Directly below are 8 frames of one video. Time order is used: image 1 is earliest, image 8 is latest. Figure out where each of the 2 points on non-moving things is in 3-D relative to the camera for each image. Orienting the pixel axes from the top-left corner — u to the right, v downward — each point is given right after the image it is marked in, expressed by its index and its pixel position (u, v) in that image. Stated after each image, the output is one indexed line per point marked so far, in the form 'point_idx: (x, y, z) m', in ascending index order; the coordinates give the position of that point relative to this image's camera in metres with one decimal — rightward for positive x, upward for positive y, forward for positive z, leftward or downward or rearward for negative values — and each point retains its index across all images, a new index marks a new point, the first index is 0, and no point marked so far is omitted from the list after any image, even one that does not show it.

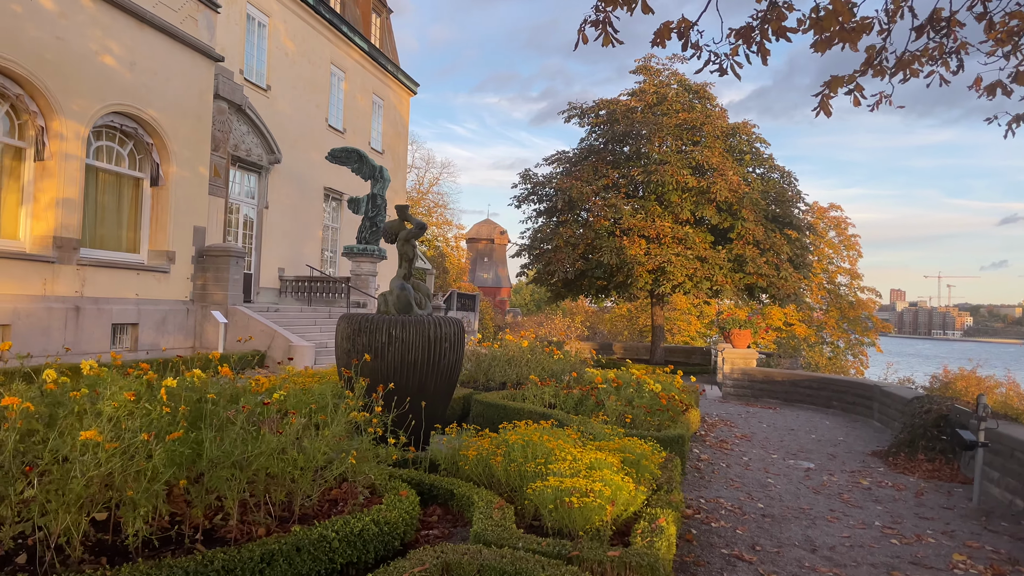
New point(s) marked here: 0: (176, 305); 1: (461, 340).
0: (-4.6, -0.2, +11.3) m
1: (-0.3, -0.3, +5.2) m
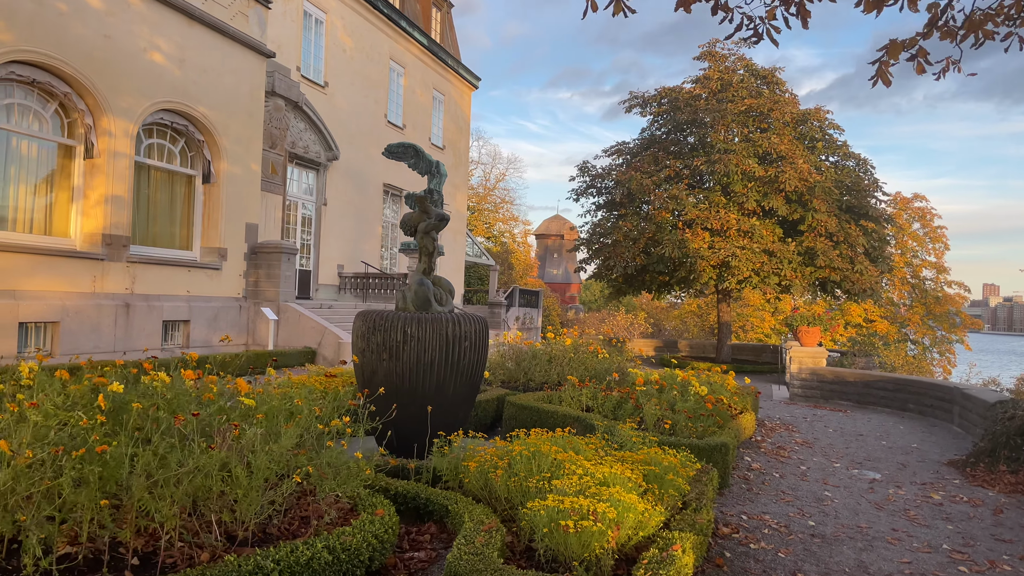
0: (-3.9, -0.2, +11.3) m
1: (-0.2, -0.3, +4.9) m
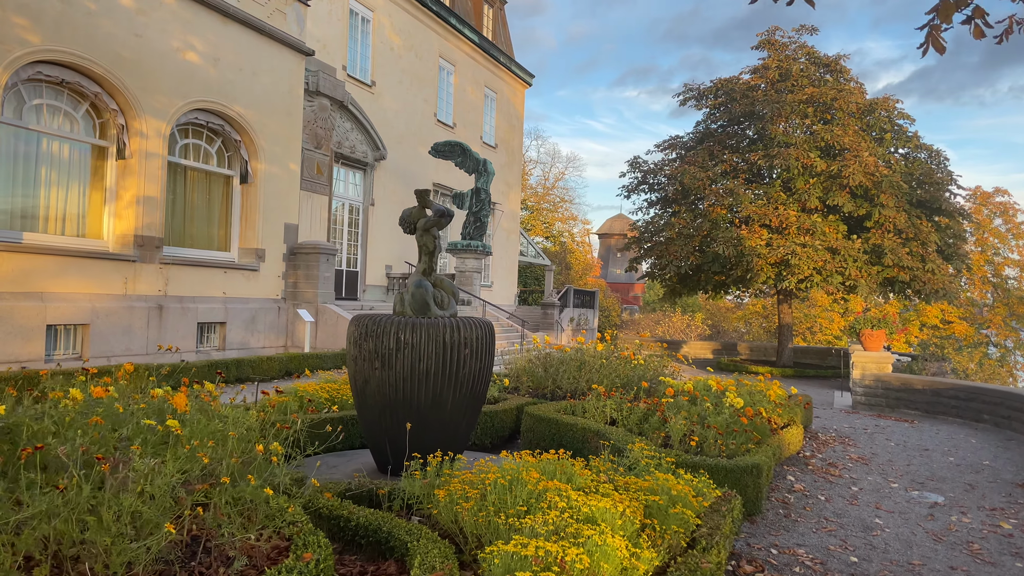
0: (-3.3, -0.2, +11.2) m
1: (-0.1, -0.3, +4.4) m
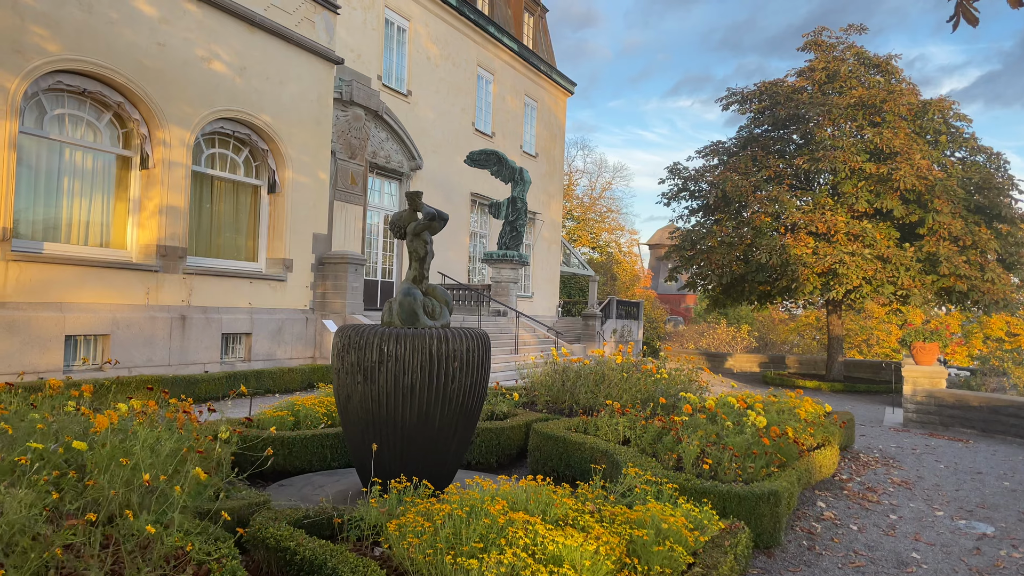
0: (-2.9, -0.4, +11.1) m
1: (-0.2, -0.4, +4.1) m
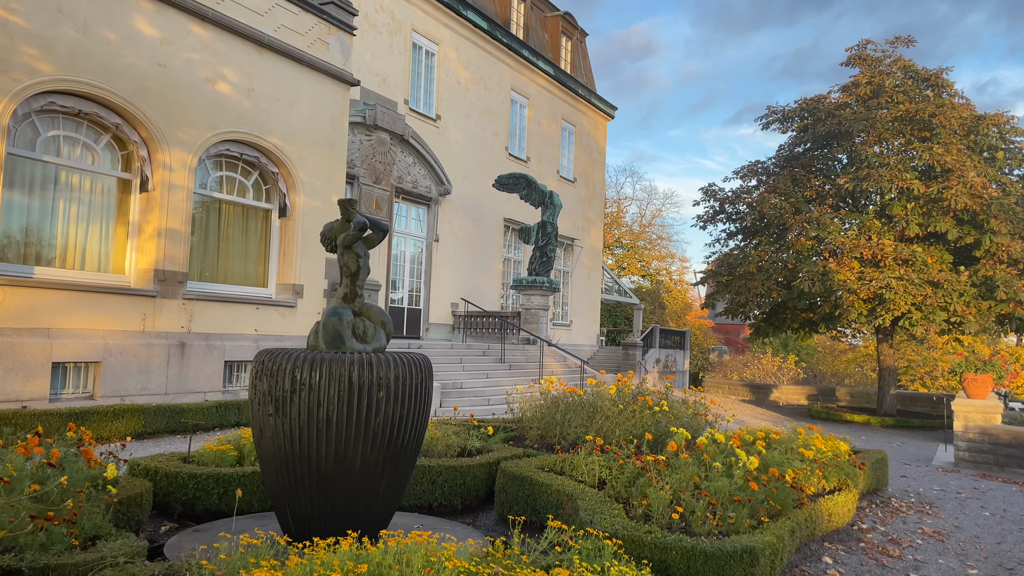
0: (-2.7, -0.7, +10.7) m
1: (-0.4, -0.4, +3.6) m
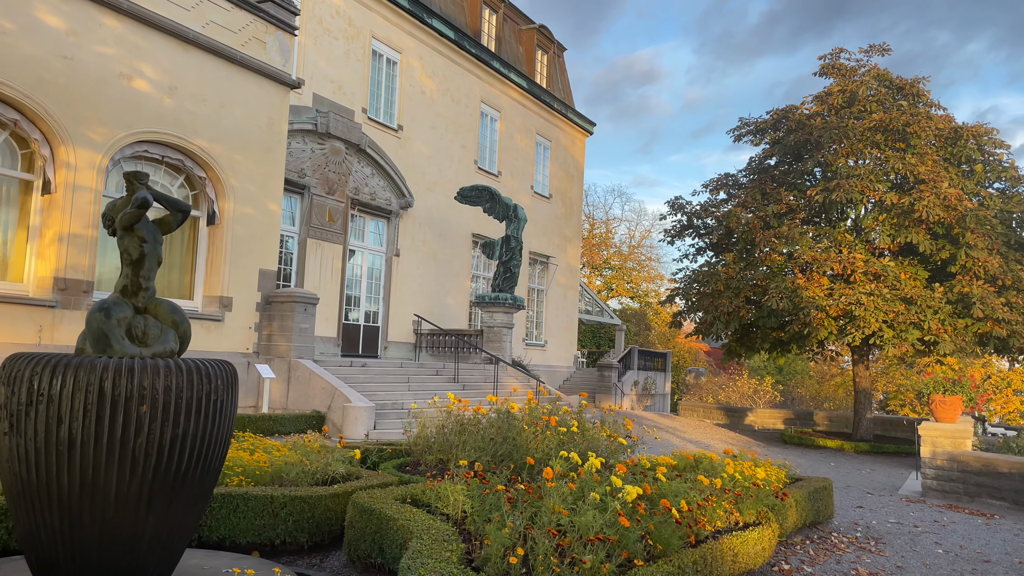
0: (-3.4, -0.8, +10.1) m
1: (-1.1, -0.4, +3.0) m
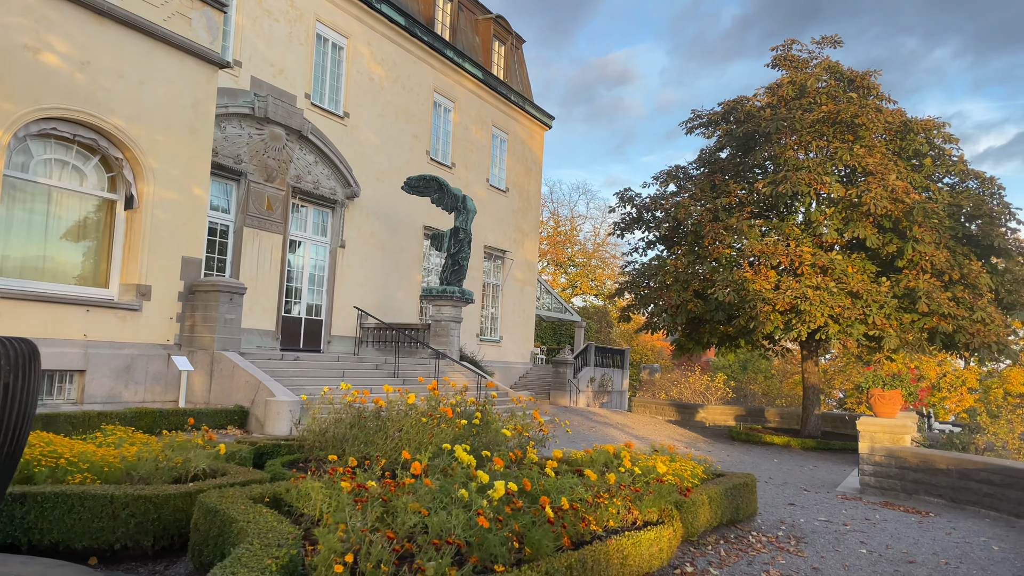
0: (-4.2, -0.7, +9.6) m
1: (-1.6, -0.3, +2.5) m
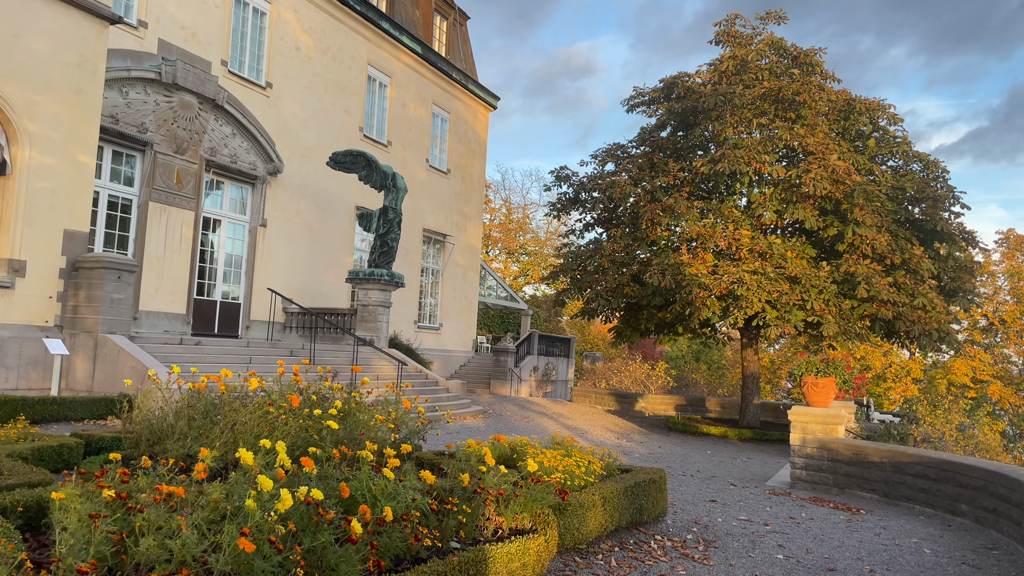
0: (-5.1, -0.4, +8.6) m
1: (-2.2, -0.1, +1.8) m
